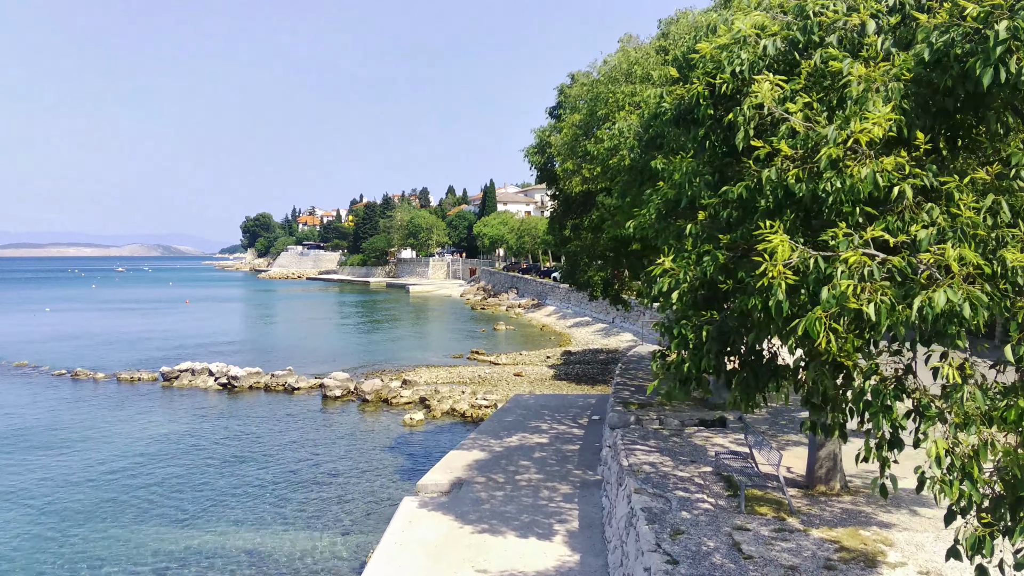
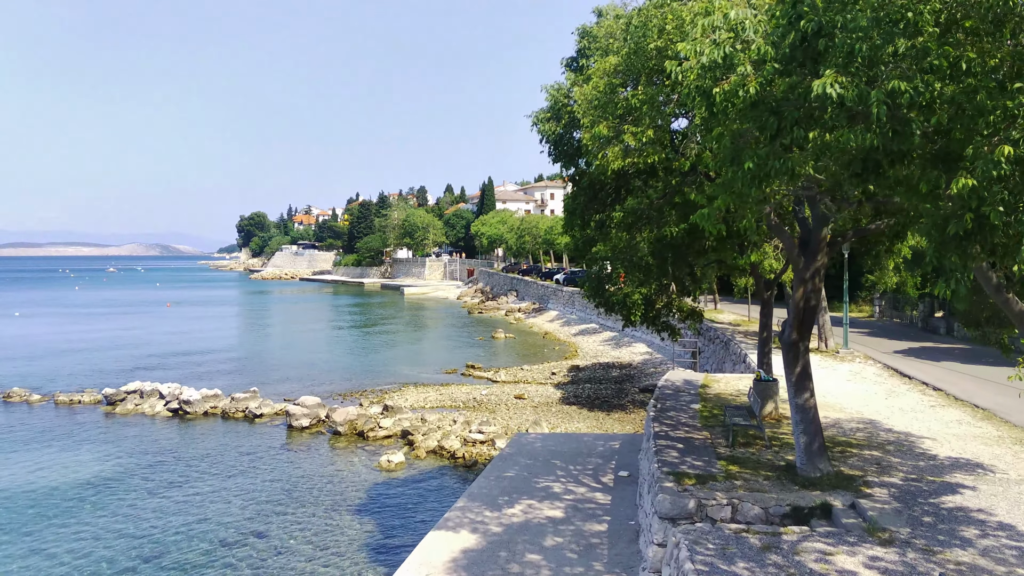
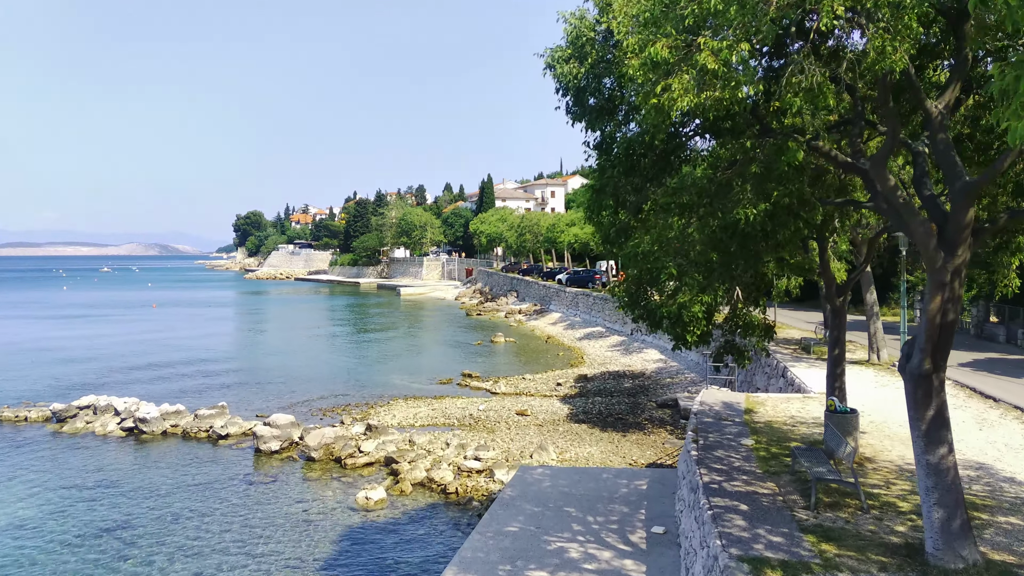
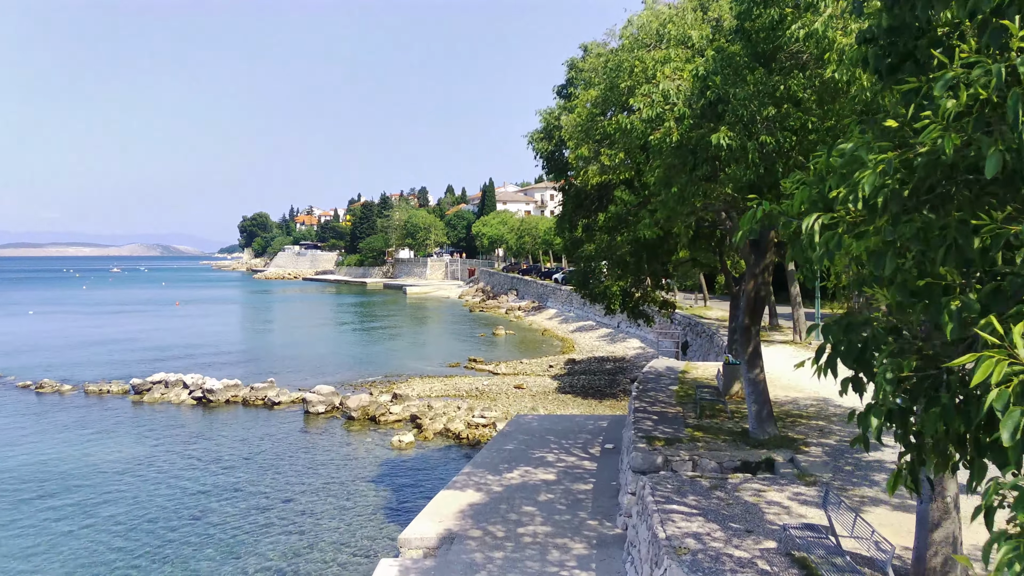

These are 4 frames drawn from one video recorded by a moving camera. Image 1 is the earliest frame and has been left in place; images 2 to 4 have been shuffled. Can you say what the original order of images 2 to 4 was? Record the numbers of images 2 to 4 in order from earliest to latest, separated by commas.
4, 2, 3
